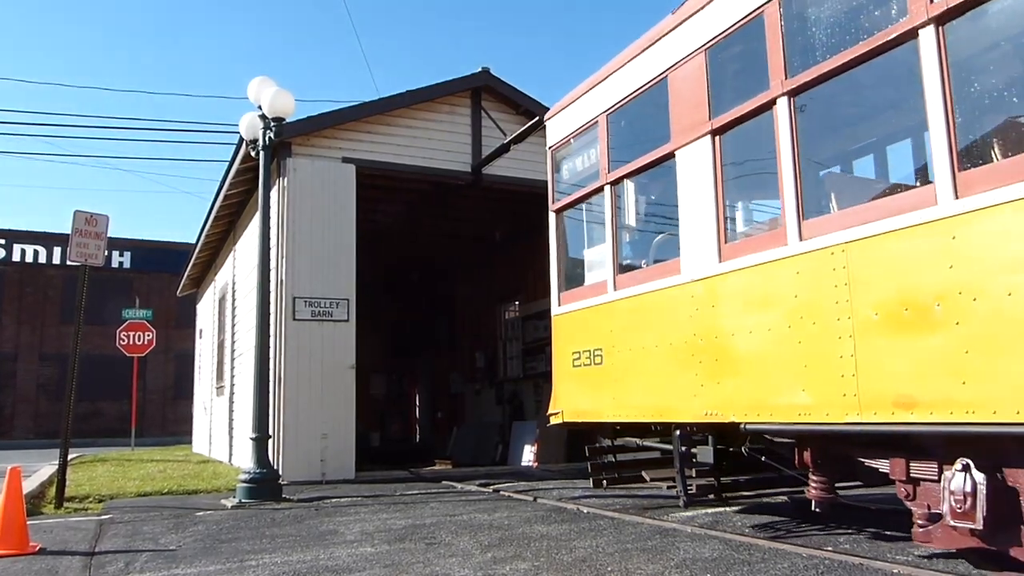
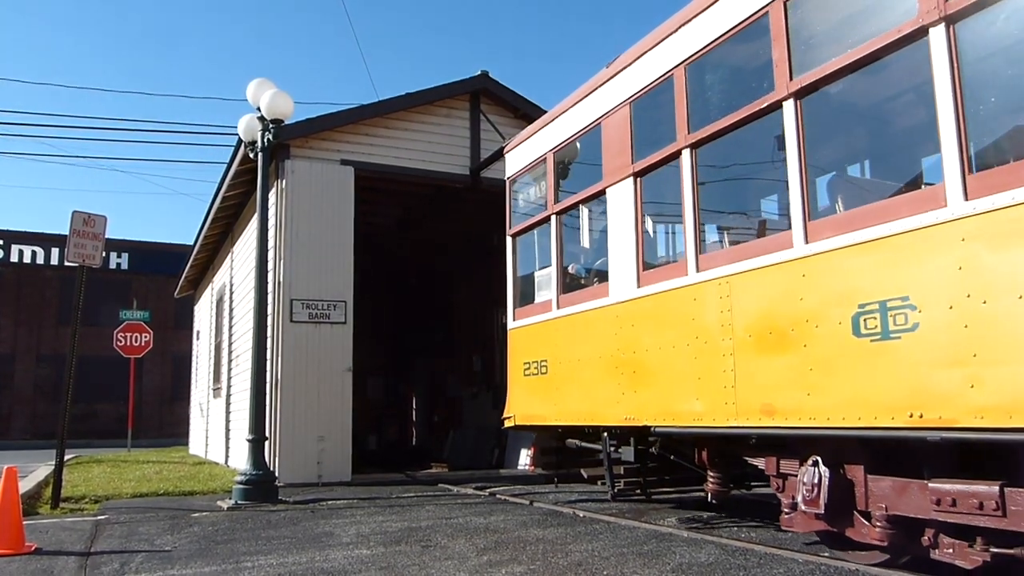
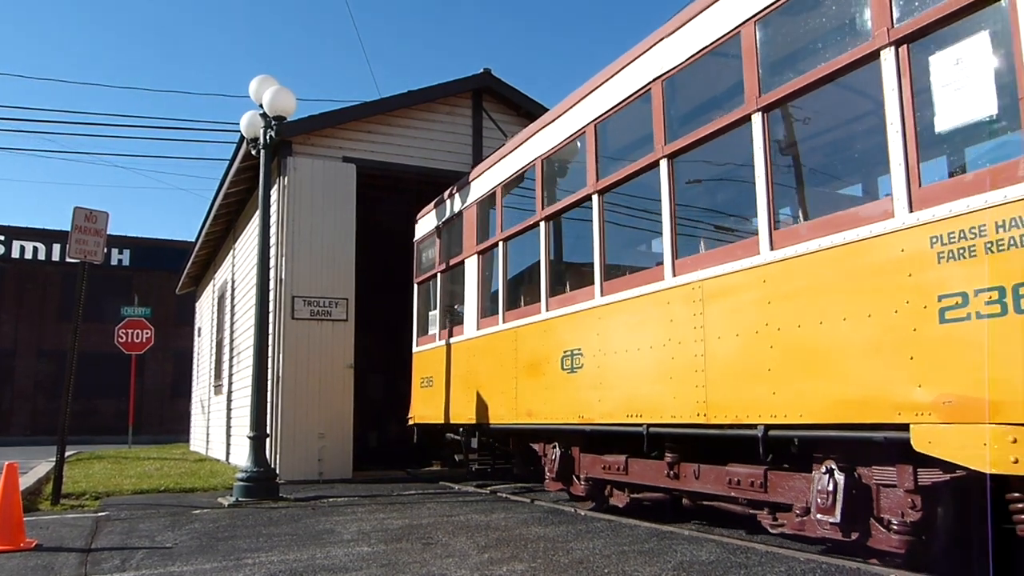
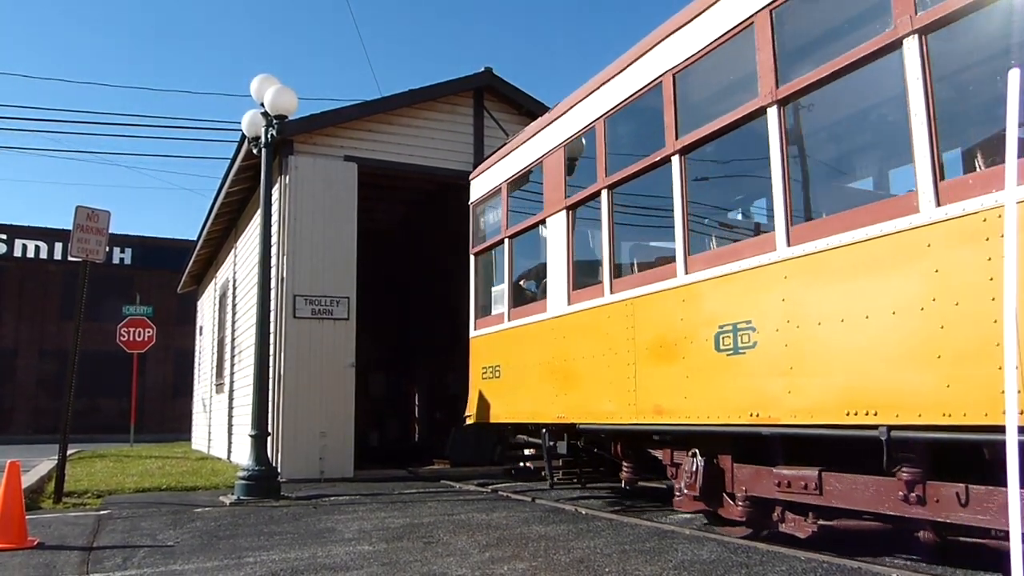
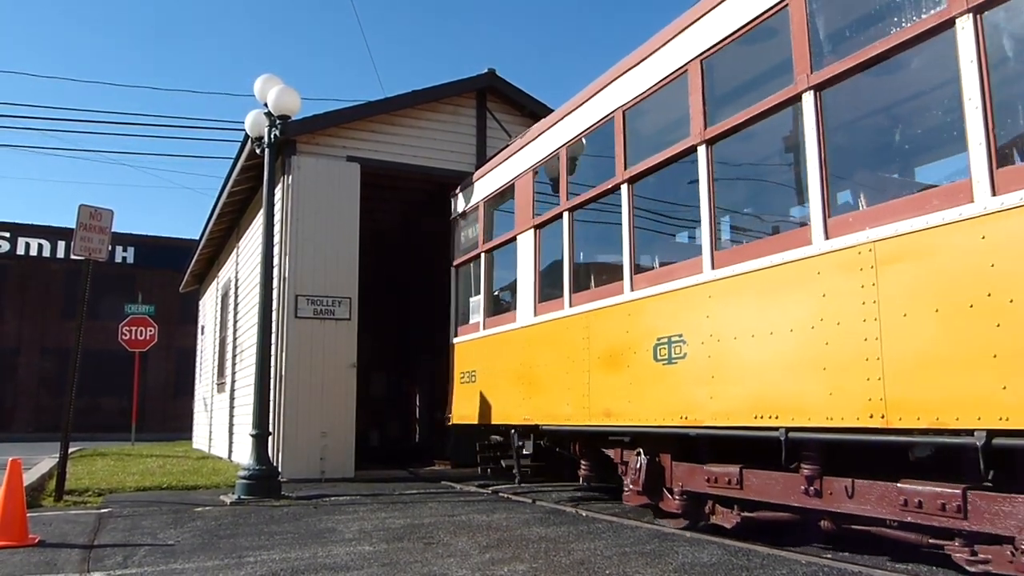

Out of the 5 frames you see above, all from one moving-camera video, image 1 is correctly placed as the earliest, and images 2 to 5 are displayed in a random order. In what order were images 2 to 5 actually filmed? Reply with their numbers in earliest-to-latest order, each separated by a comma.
2, 4, 5, 3
